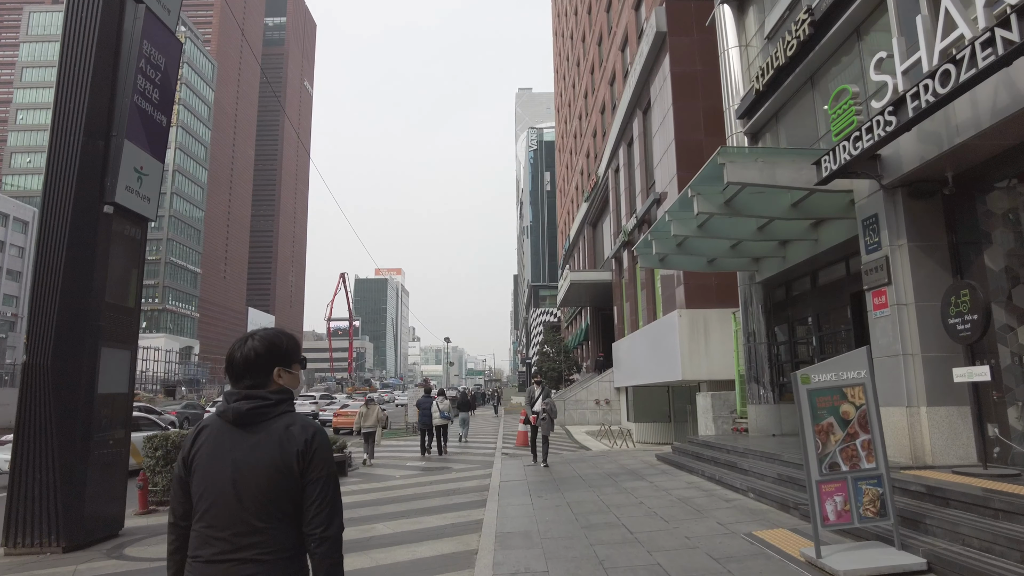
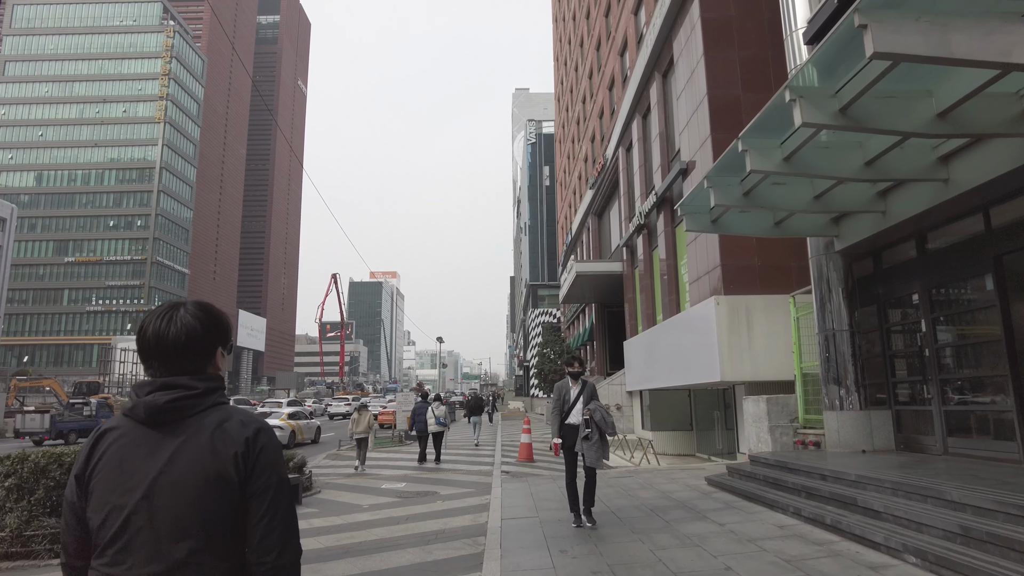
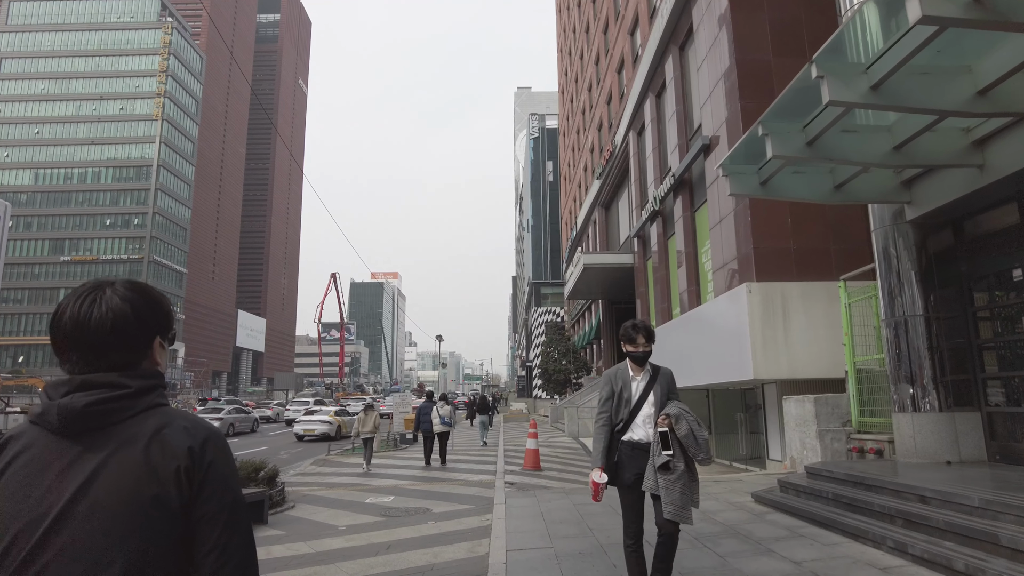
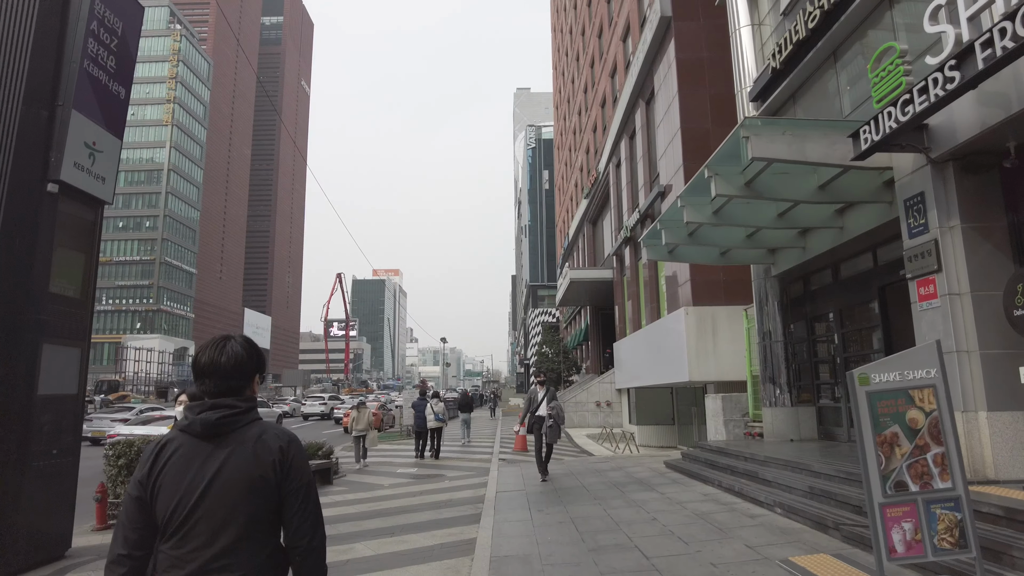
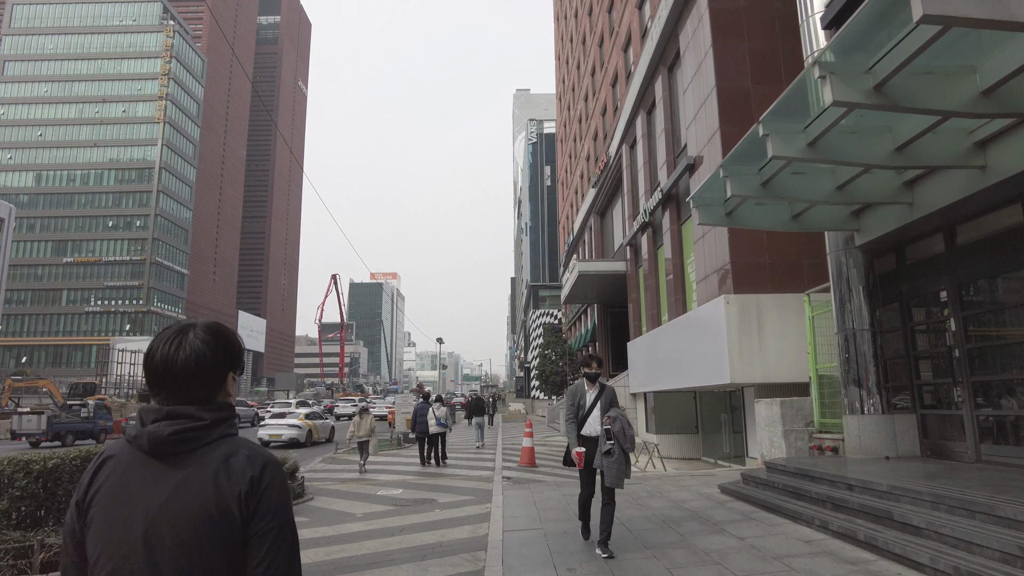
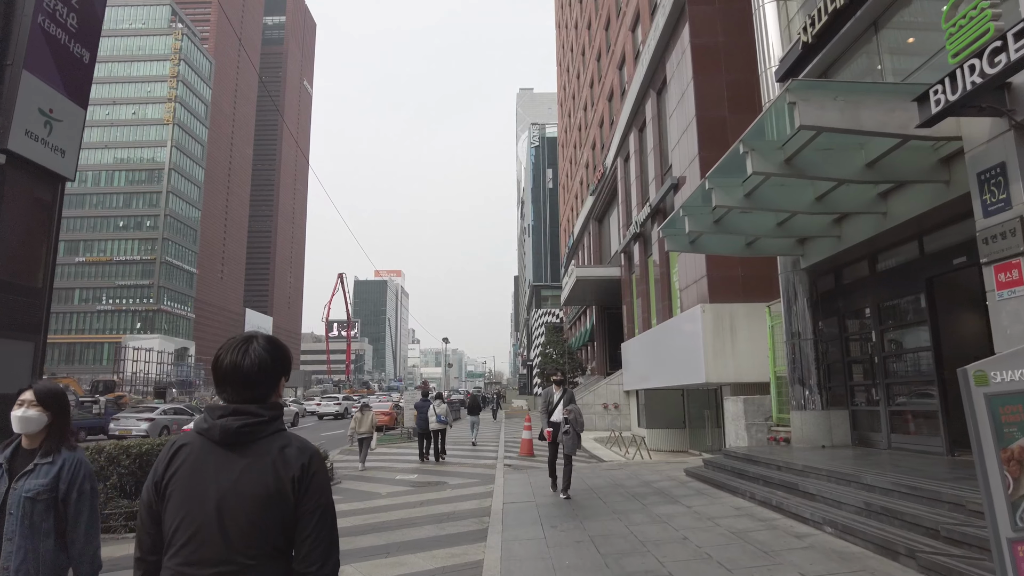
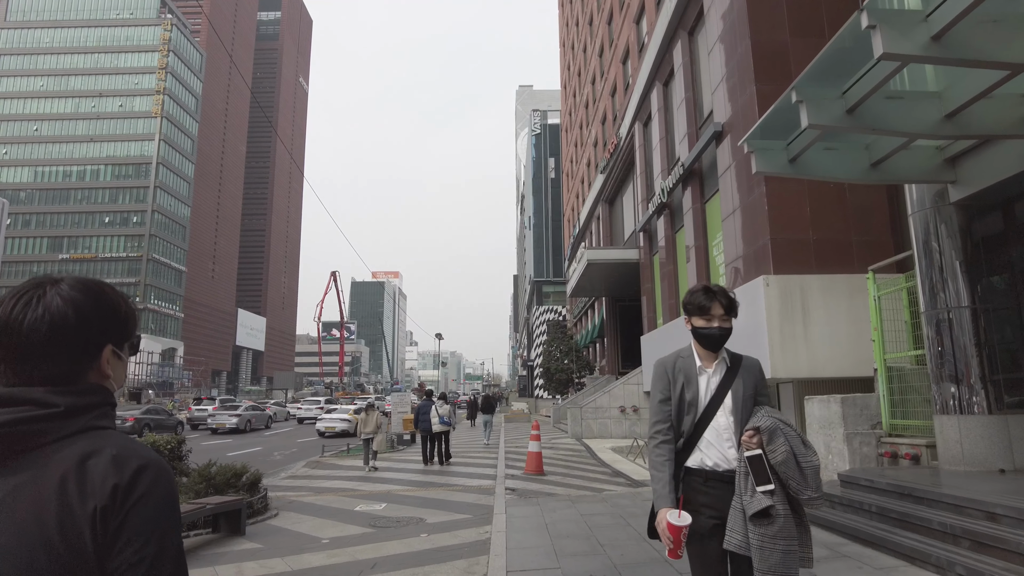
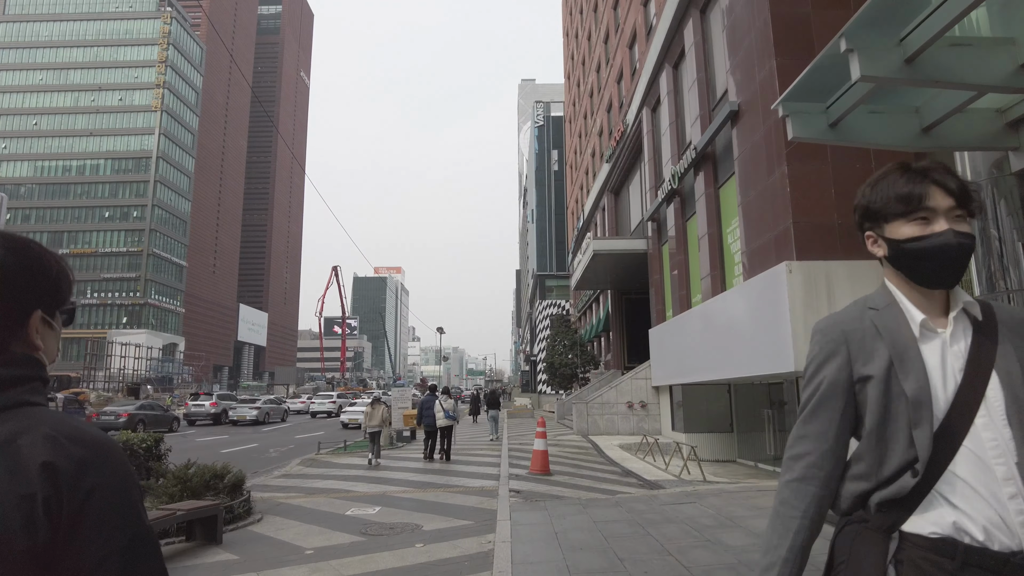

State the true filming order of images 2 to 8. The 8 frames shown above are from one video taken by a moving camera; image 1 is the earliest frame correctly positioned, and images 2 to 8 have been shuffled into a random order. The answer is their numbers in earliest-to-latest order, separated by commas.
4, 6, 2, 5, 3, 7, 8
